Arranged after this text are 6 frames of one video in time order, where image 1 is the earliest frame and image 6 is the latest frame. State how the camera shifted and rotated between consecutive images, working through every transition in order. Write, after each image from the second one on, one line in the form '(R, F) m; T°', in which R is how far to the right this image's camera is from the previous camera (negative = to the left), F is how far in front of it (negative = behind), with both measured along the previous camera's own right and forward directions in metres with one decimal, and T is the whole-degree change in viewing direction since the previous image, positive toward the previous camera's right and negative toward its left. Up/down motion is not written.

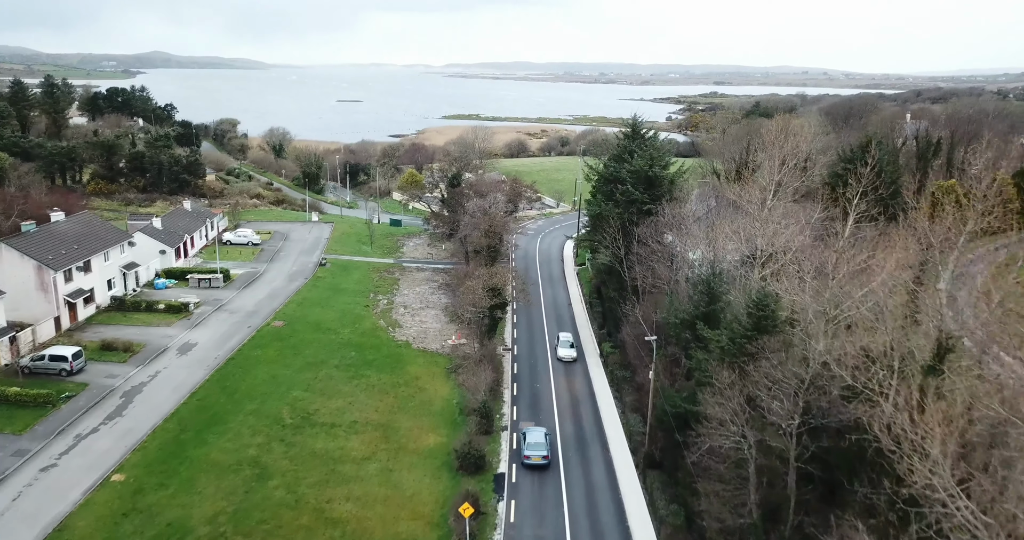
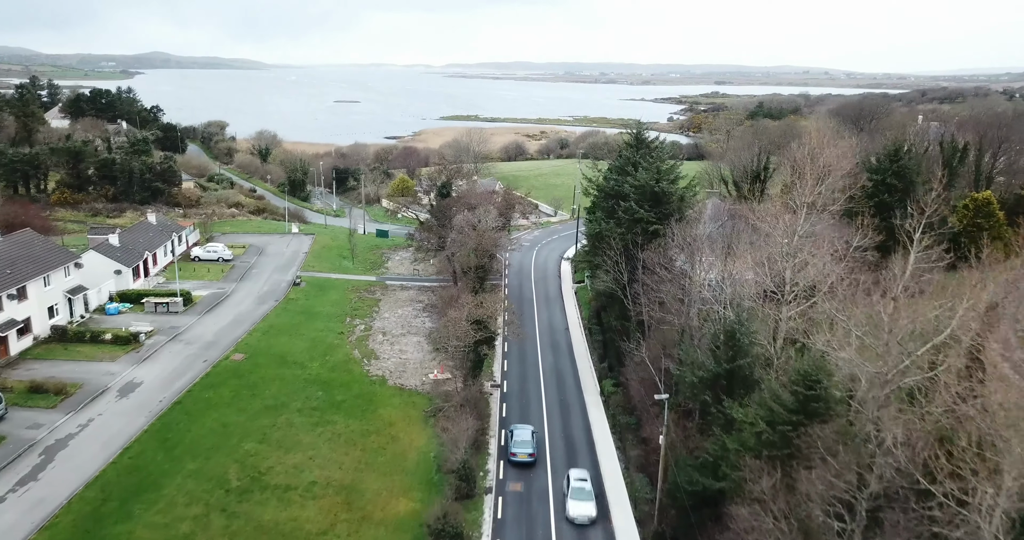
(+0.6, +4.3) m; 0°
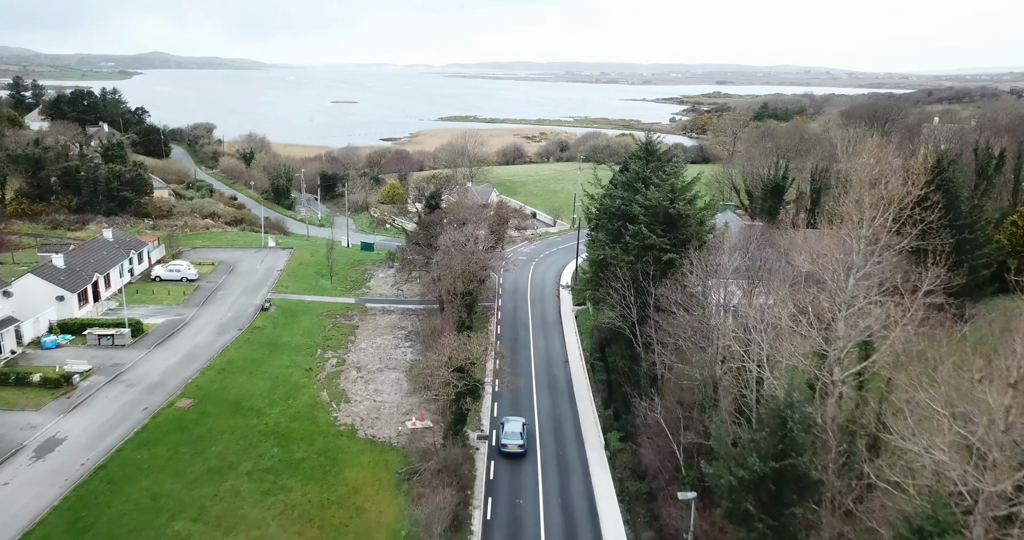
(+0.5, +4.7) m; 0°
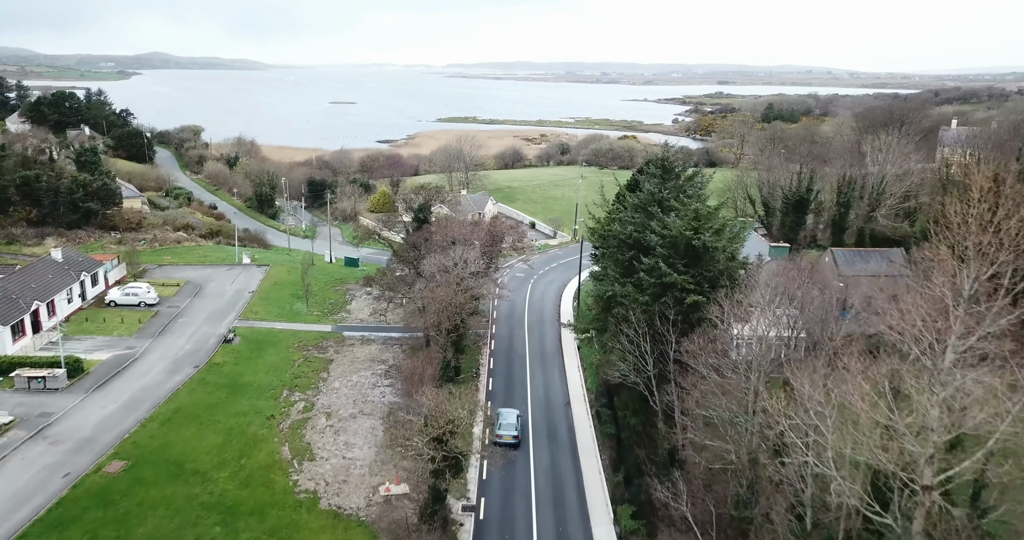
(+0.4, +4.7) m; 0°
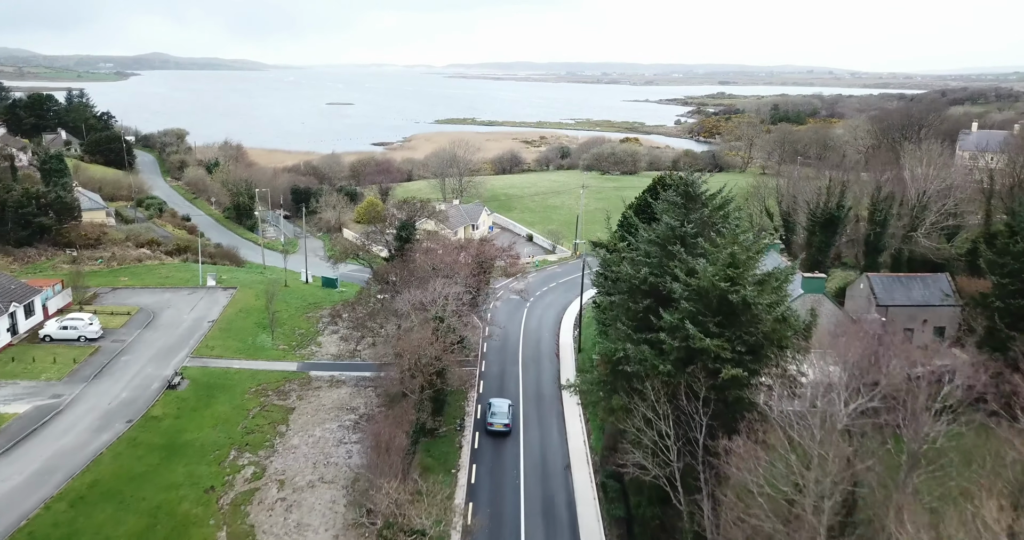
(+0.5, +5.1) m; 0°
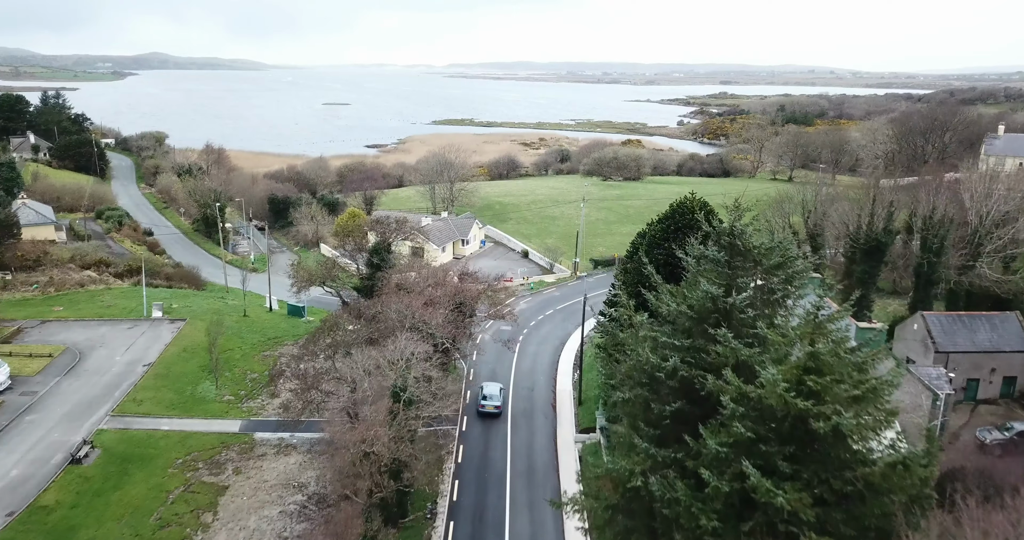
(+0.7, +6.0) m; 0°
